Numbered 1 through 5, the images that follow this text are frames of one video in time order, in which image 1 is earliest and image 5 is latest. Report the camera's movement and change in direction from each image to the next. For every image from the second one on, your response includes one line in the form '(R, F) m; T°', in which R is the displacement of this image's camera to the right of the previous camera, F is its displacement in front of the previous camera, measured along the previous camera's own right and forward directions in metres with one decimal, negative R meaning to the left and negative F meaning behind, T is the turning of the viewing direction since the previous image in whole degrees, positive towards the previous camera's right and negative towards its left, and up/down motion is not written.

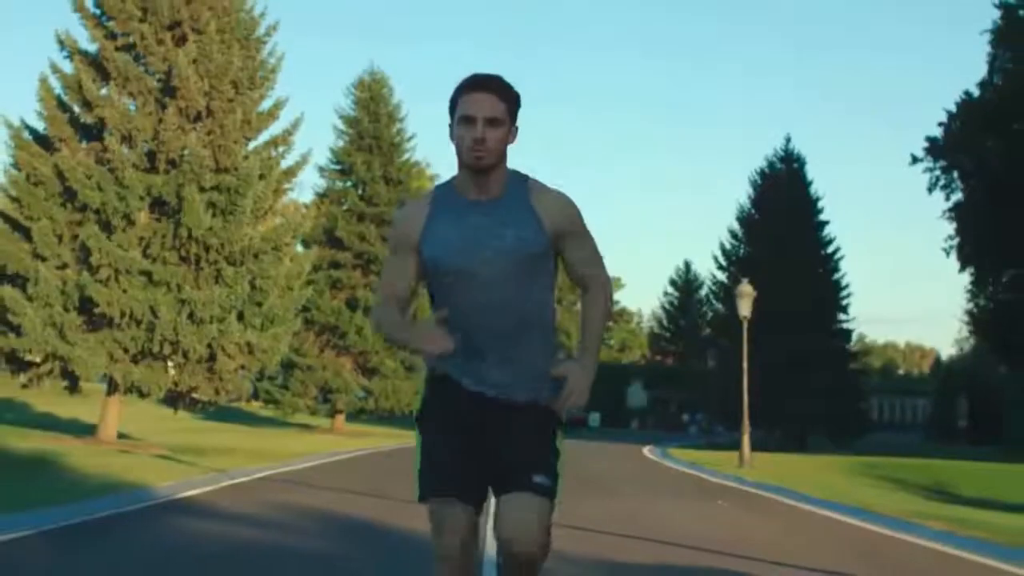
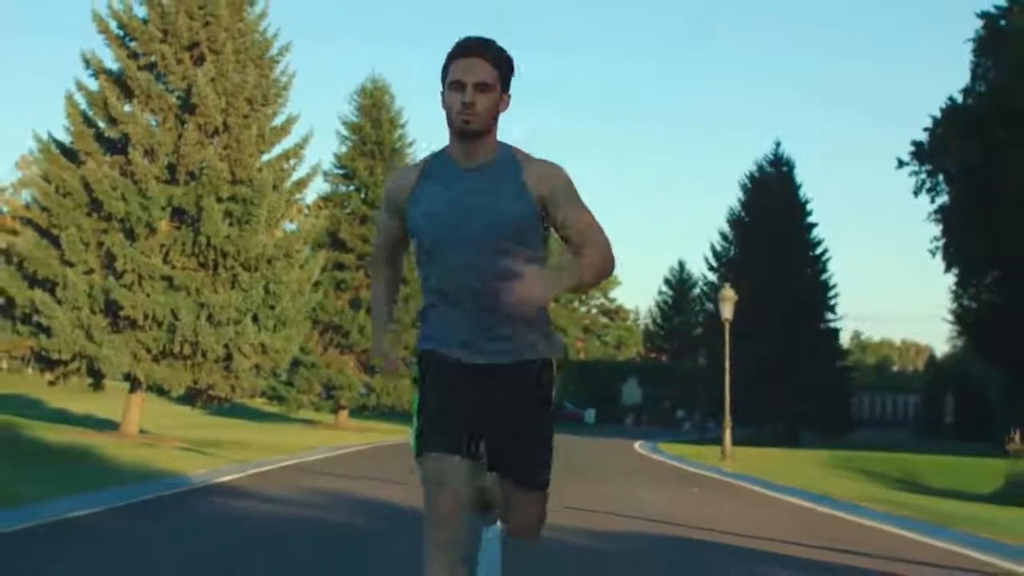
(0.0, -0.4) m; 0°
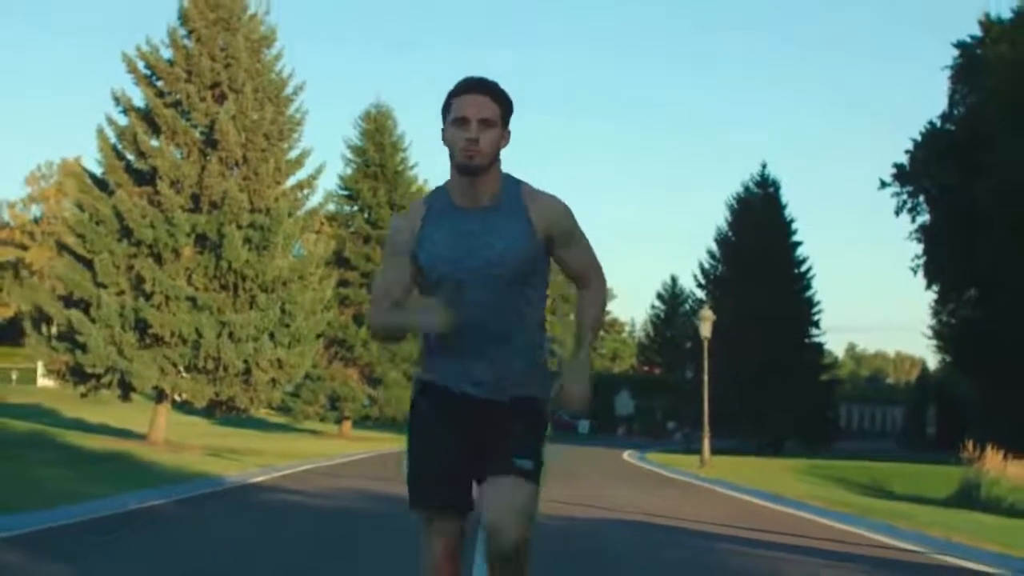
(0.0, -0.6) m; 0°
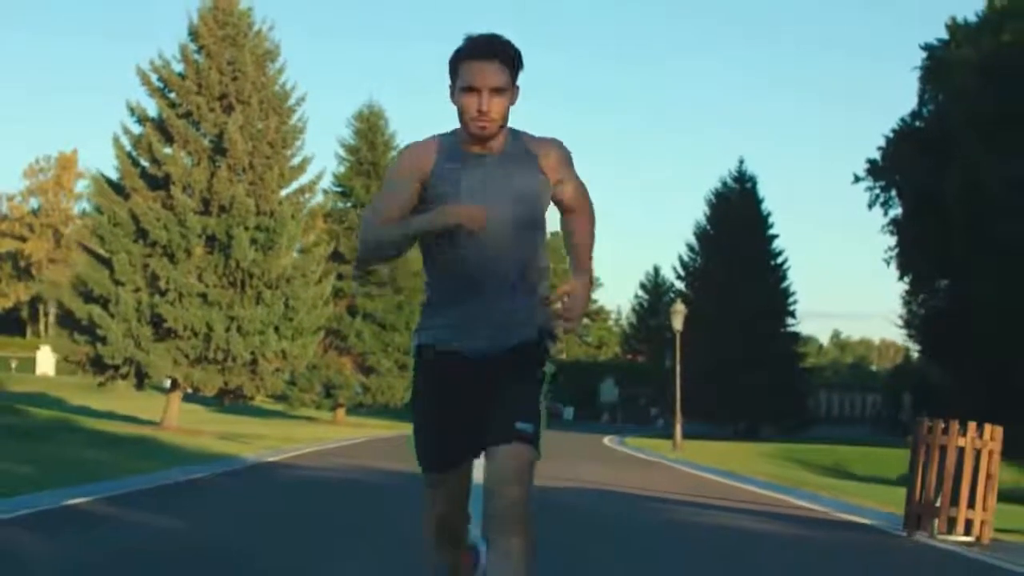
(0.0, -0.6) m; 0°
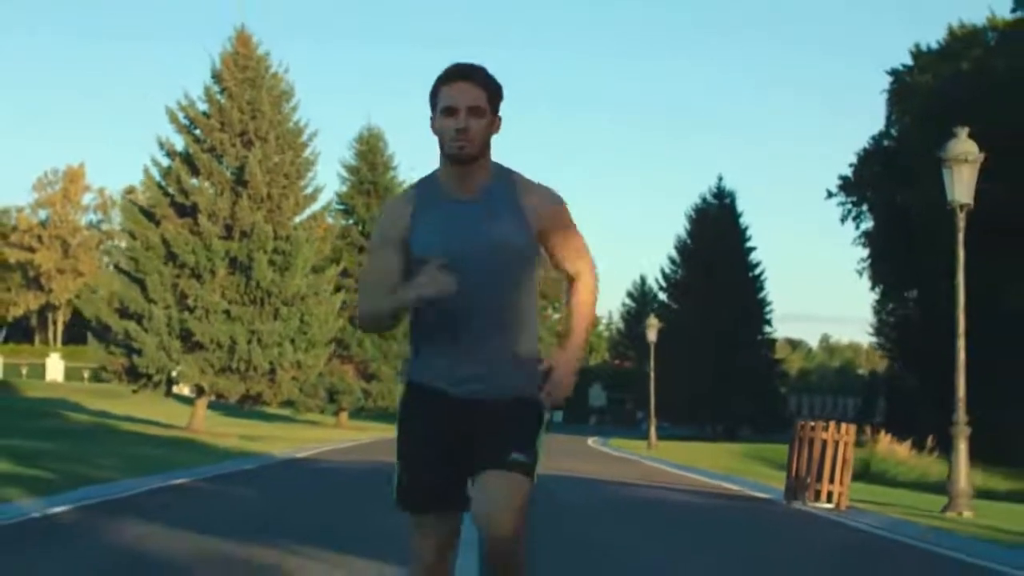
(0.0, -0.9) m; 0°
